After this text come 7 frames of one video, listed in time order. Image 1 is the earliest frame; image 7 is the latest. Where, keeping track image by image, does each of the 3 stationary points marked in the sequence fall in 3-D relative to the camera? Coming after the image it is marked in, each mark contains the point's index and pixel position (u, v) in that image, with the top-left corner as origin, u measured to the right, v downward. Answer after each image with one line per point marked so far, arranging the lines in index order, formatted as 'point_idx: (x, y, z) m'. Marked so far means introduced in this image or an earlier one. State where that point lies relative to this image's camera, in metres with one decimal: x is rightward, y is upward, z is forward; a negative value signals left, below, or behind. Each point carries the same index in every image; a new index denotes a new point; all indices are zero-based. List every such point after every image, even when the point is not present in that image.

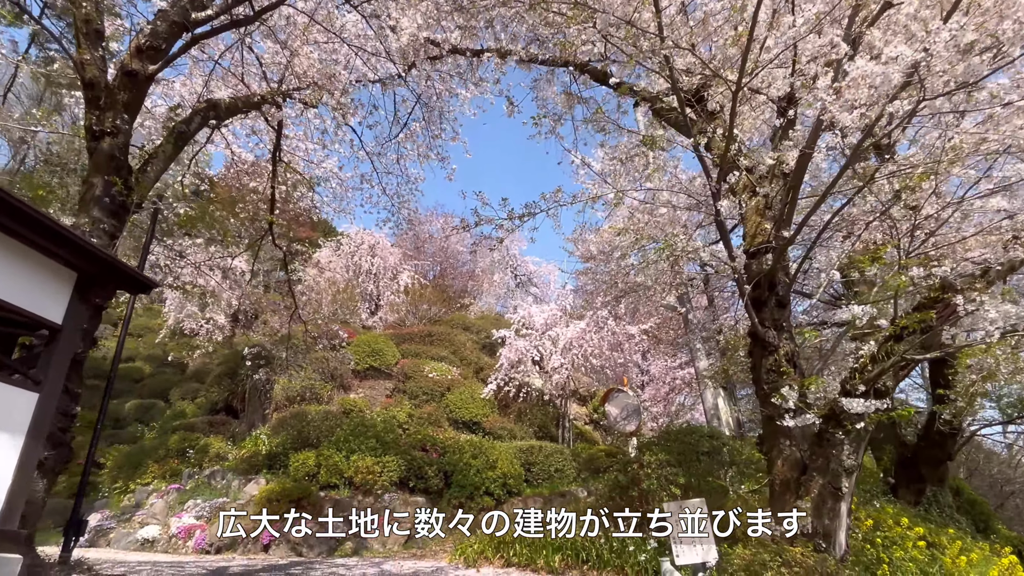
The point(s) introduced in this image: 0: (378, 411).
0: (-2.1, -1.9, +9.4) m
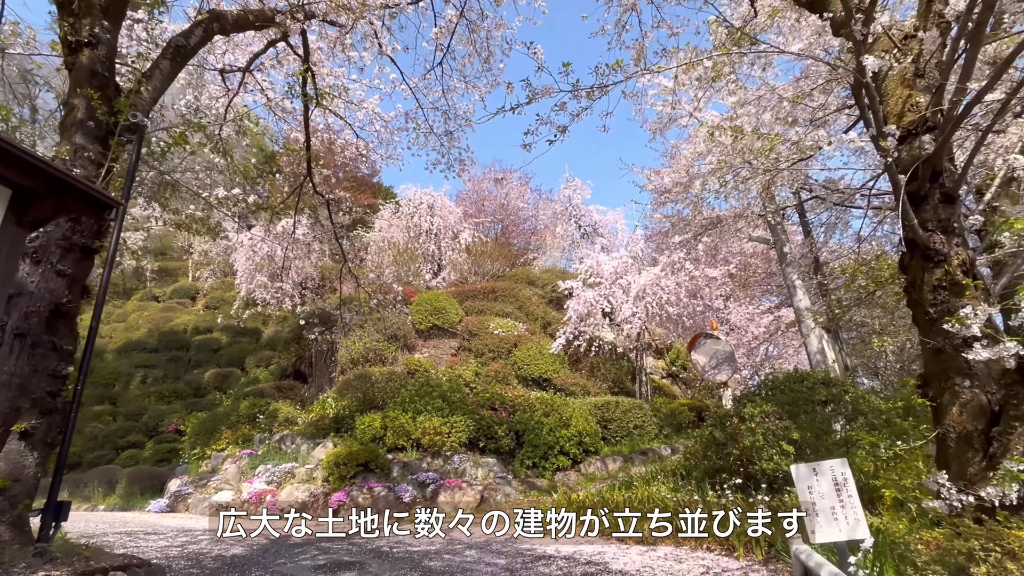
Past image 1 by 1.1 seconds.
0: (-1.0, -1.3, +9.0) m
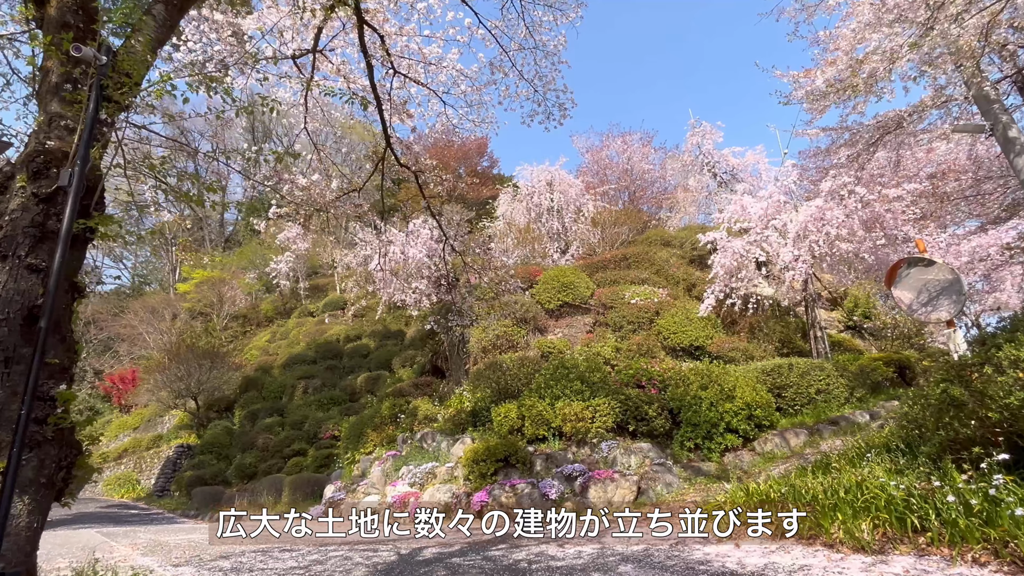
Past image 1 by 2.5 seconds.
0: (+0.9, -0.9, +8.2) m
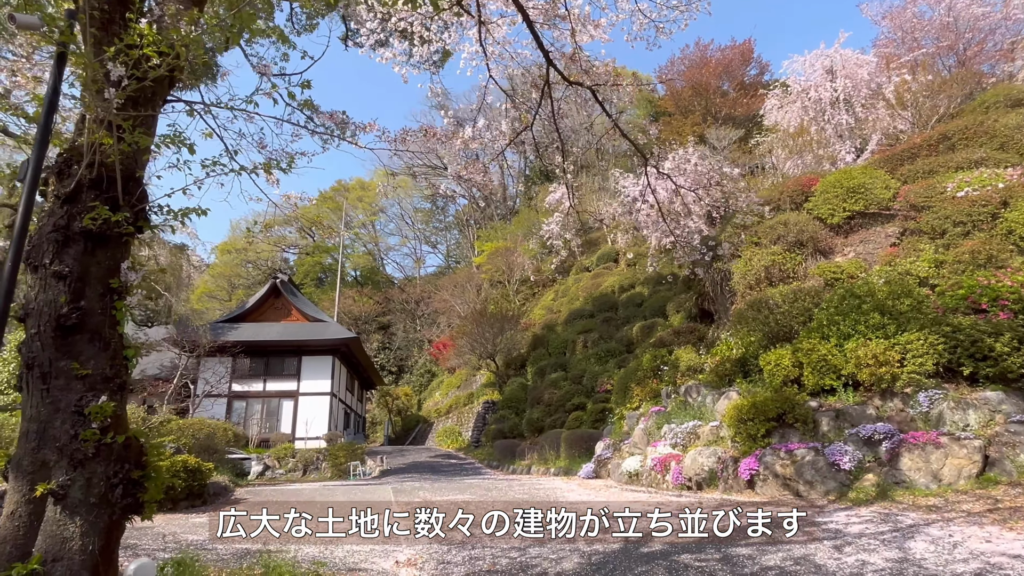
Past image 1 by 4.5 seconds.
0: (+3.9, +0.2, +6.3) m
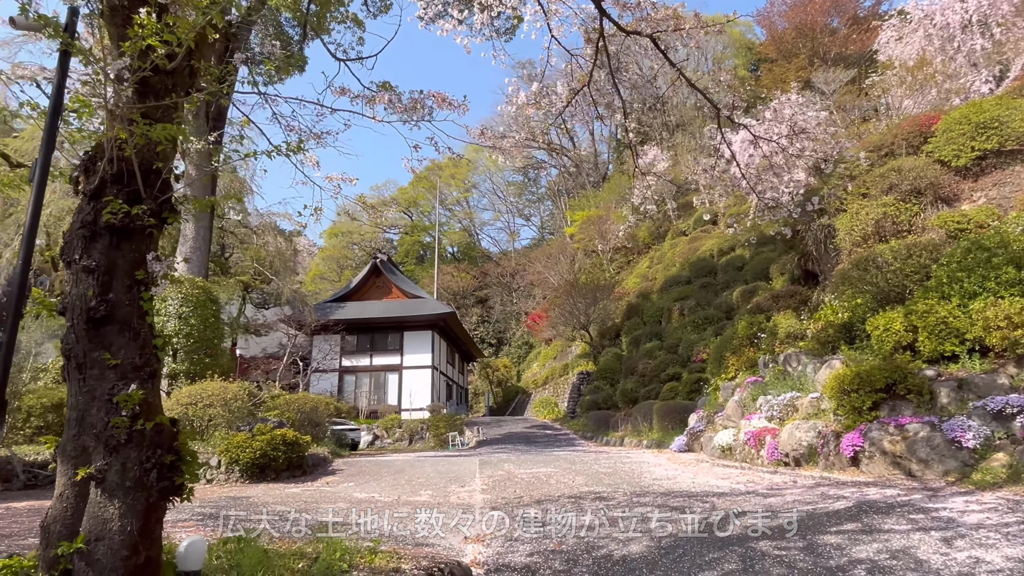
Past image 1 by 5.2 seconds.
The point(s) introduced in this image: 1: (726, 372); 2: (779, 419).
0: (+4.6, +0.7, +5.4) m
1: (+2.8, -1.1, +7.7) m
2: (+2.5, -1.2, +5.5) m
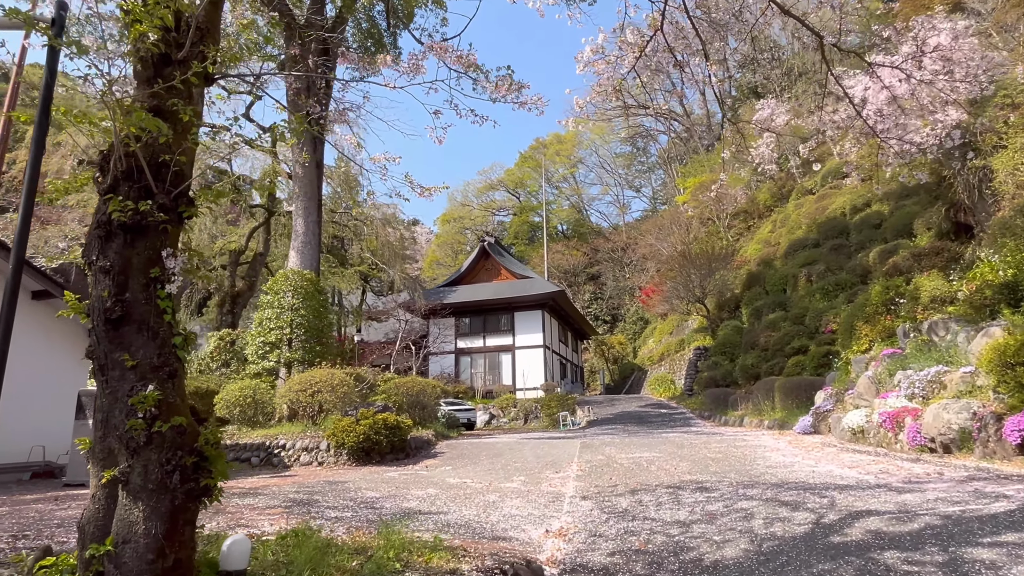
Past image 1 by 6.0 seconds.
0: (+5.2, +1.1, +4.1) m
1: (+4.0, -0.6, +6.8) m
2: (+3.3, -0.9, +4.7) m
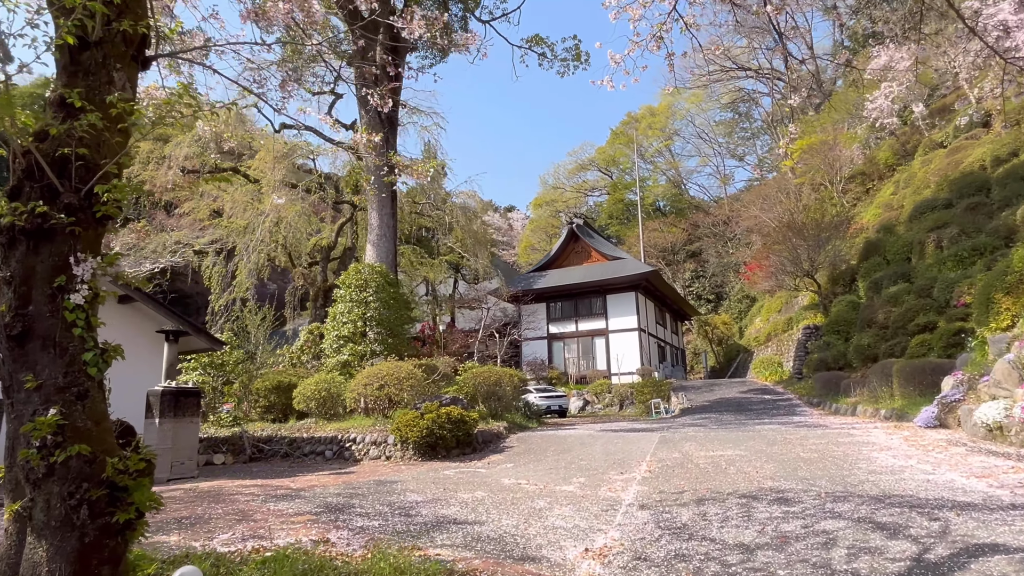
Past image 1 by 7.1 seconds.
0: (+5.4, +1.4, +2.8) m
1: (+4.7, -0.3, +5.7) m
2: (+3.6, -0.6, +3.8) m
